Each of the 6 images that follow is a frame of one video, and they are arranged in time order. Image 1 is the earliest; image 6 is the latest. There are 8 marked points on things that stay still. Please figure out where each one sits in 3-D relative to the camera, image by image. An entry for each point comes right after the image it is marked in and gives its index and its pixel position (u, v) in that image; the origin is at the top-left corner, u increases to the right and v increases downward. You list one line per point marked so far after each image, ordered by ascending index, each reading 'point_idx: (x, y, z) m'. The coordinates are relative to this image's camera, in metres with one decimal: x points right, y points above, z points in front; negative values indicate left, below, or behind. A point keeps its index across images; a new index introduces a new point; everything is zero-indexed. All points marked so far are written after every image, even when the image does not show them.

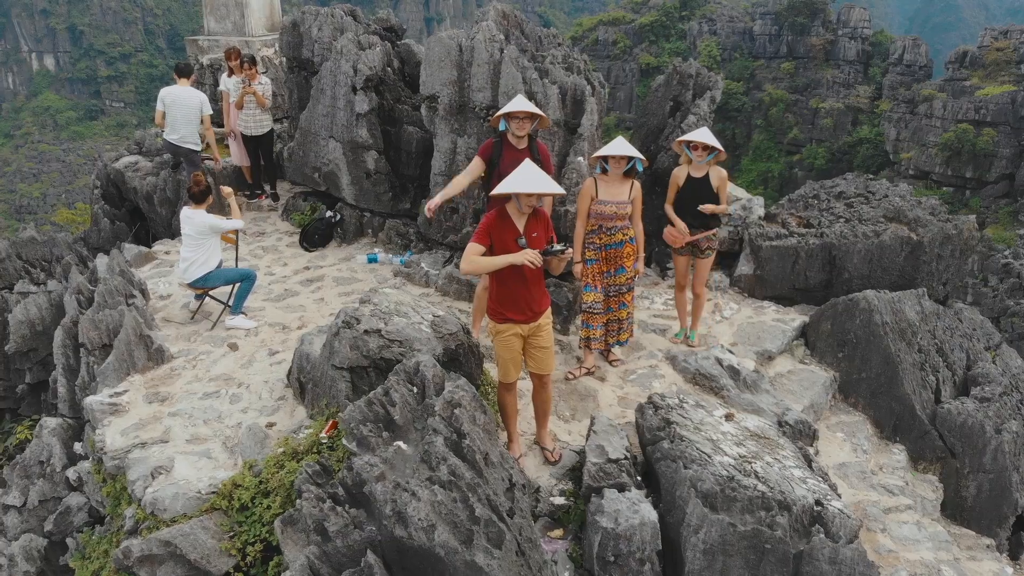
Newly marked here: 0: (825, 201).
0: (+2.8, +0.8, +7.4) m
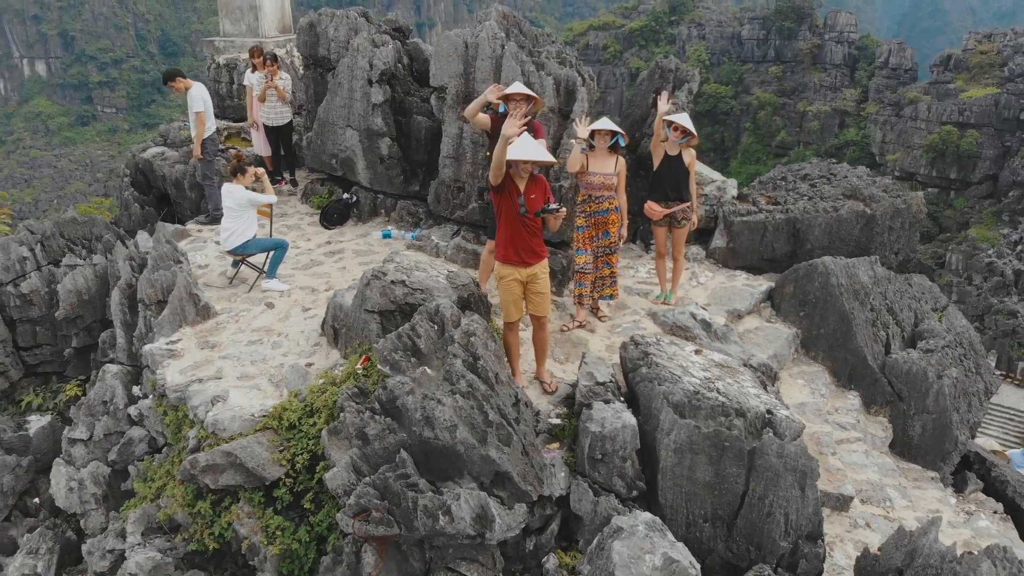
0: (+2.8, +1.1, +8.2) m
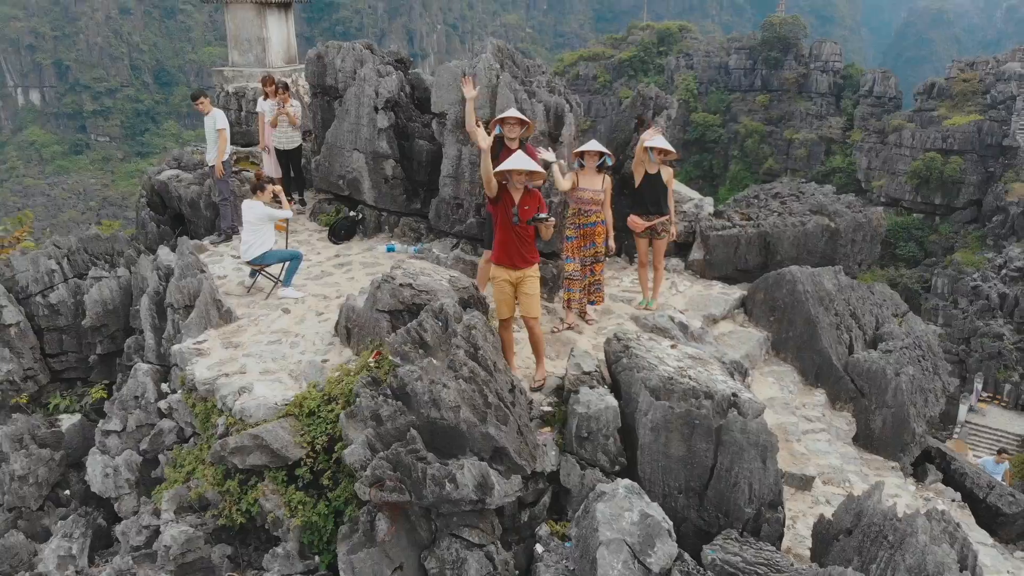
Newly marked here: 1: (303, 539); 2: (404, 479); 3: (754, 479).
0: (+2.7, +1.0, +8.9) m
1: (-1.3, -1.6, +5.2) m
2: (-0.6, -1.1, +4.8) m
3: (+1.4, -1.1, +4.9) m
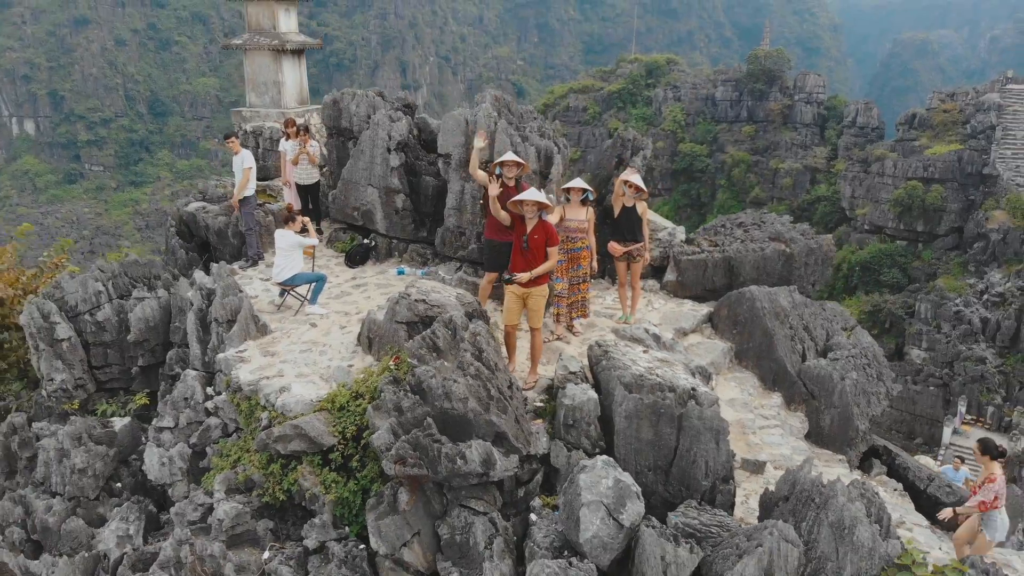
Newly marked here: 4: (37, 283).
0: (+2.7, +0.7, +10.1) m
1: (-1.3, -1.7, +6.2) m
2: (-0.6, -1.2, +5.8) m
3: (+1.4, -1.2, +5.9) m
4: (-6.5, +0.1, +11.2) m
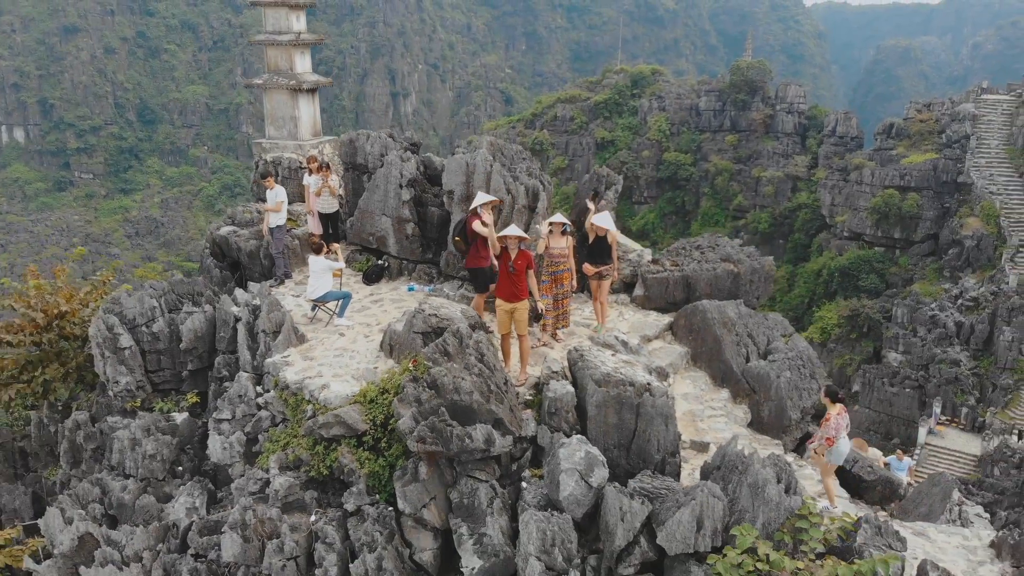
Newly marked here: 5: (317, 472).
0: (+2.6, +0.6, +11.8) m
1: (-1.4, -1.9, +7.9) m
2: (-0.7, -1.4, +7.5) m
3: (+1.4, -1.4, +7.7) m
4: (-6.6, -0.1, +12.9) m
5: (-1.9, -1.8, +8.1) m
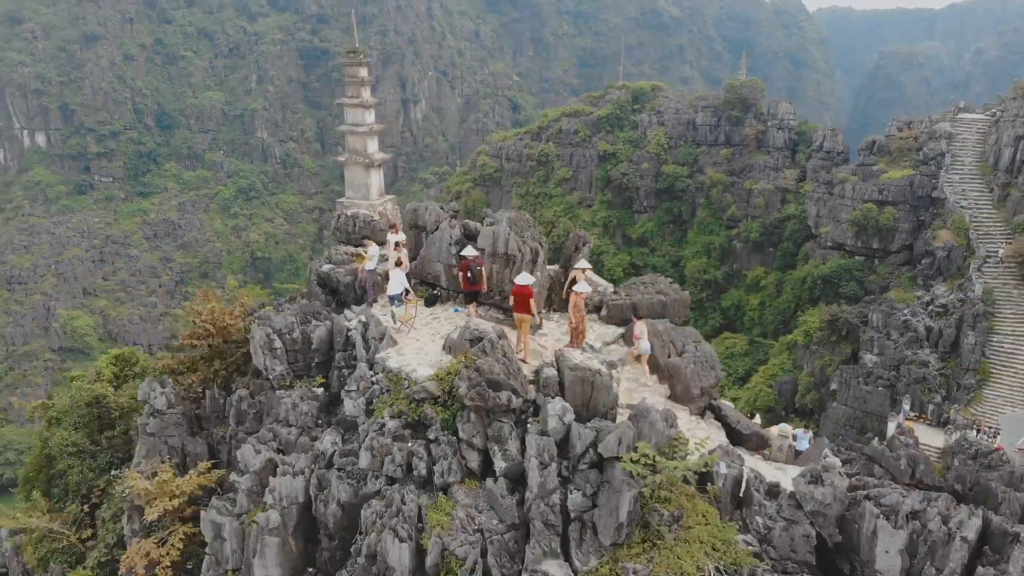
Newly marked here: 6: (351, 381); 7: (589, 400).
0: (+2.8, +0.1, +18.0) m
1: (-1.2, -2.3, +14.1) m
2: (-0.5, -1.8, +13.7) m
3: (+1.6, -1.9, +13.8) m
4: (-6.4, -0.6, +19.1) m
5: (-1.8, -2.3, +14.3) m
6: (-3.1, -1.8, +15.4) m
7: (+1.3, -1.9, +14.0) m
